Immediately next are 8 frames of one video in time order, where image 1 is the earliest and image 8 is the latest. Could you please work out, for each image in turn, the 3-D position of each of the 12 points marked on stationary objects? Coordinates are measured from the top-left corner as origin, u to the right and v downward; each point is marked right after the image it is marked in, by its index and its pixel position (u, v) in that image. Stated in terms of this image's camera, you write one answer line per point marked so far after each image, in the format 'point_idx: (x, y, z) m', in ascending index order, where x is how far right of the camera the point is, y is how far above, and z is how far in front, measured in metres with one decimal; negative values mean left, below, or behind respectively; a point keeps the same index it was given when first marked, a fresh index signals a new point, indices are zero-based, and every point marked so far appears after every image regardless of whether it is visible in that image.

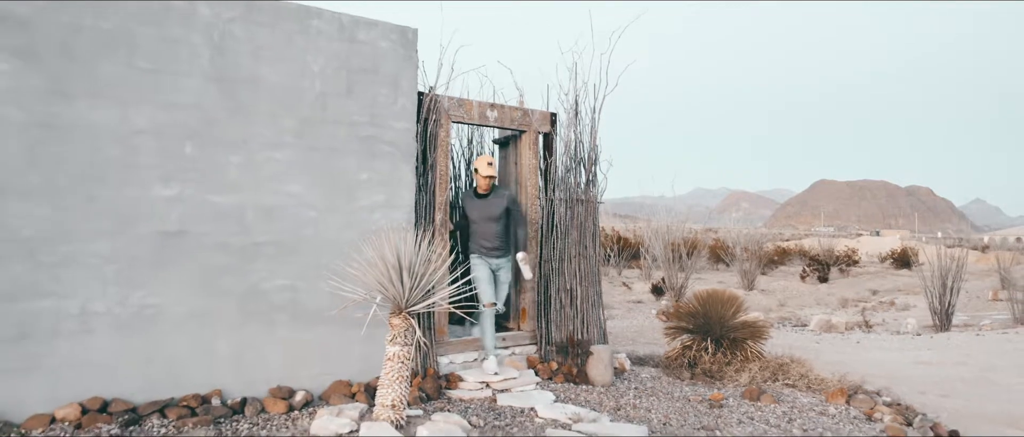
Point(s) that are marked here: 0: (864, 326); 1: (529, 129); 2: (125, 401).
0: (+3.1, -1.0, +10.7) m
1: (+0.1, +0.4, +5.1) m
2: (-1.1, -0.5, +3.5) m
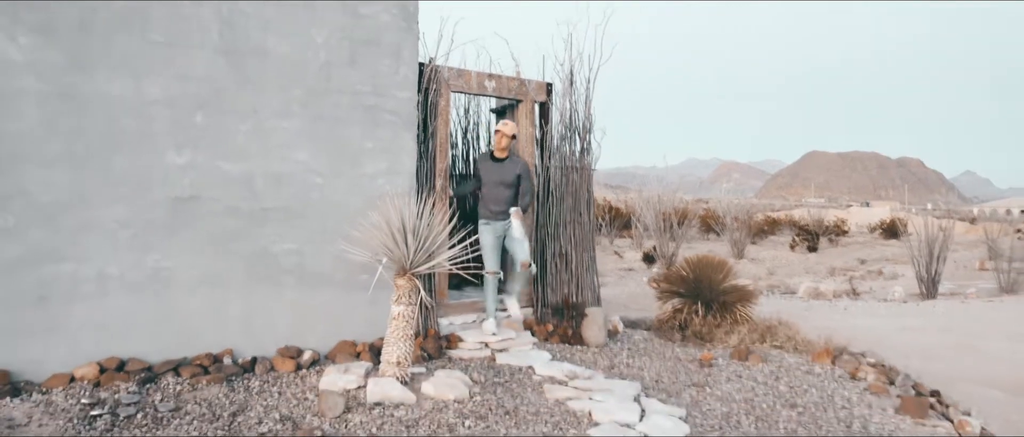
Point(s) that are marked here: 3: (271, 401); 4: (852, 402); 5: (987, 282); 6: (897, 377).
0: (+3.1, -0.7, +10.9) m
1: (+0.1, +0.5, +5.2) m
2: (-1.1, -0.4, +3.6) m
3: (-0.7, -0.5, +3.4) m
4: (+1.1, -0.6, +4.0) m
5: (+5.0, -0.7, +12.8) m
6: (+1.5, -0.6, +4.7) m
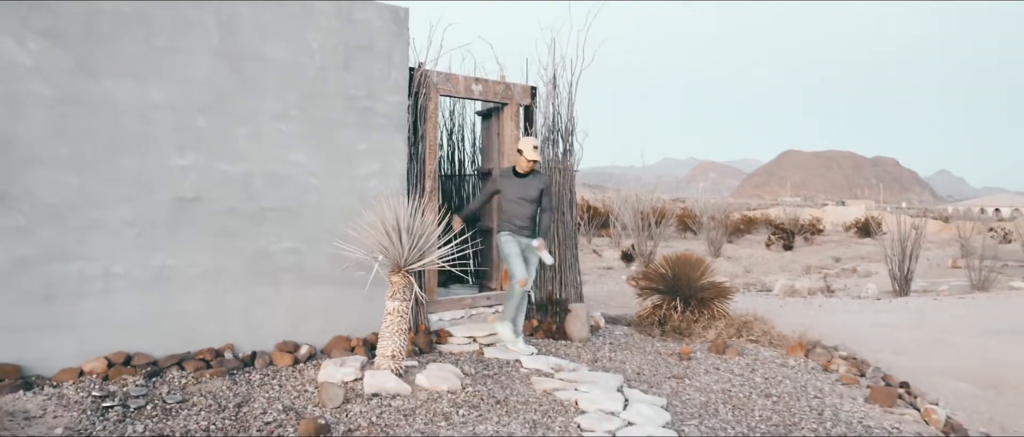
0: (+2.9, -0.7, +11.2) m
1: (0.0, +0.5, +5.4) m
2: (-1.2, -0.4, +3.8) m
3: (-0.7, -0.5, +3.6) m
4: (+1.1, -0.6, +4.3) m
5: (+4.8, -0.7, +13.1) m
6: (+1.4, -0.6, +4.9) m
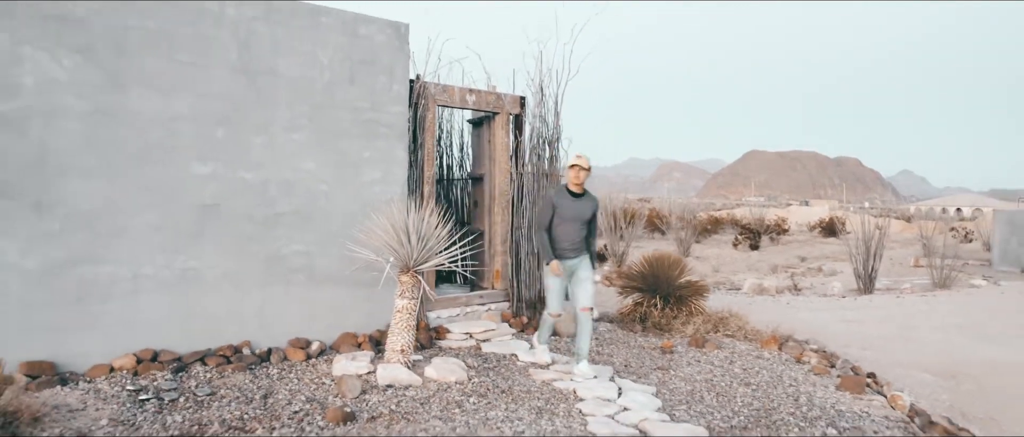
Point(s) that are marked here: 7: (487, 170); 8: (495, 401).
0: (+2.7, -0.7, +11.6) m
1: (0.0, +0.5, +5.7) m
2: (-1.1, -0.4, +4.1) m
3: (-0.7, -0.5, +3.9) m
4: (+1.1, -0.6, +4.6) m
5: (+4.6, -0.7, +13.5) m
6: (+1.4, -0.6, +5.3) m
7: (-0.1, +0.2, +5.8) m
8: (-0.1, -0.6, +3.7) m
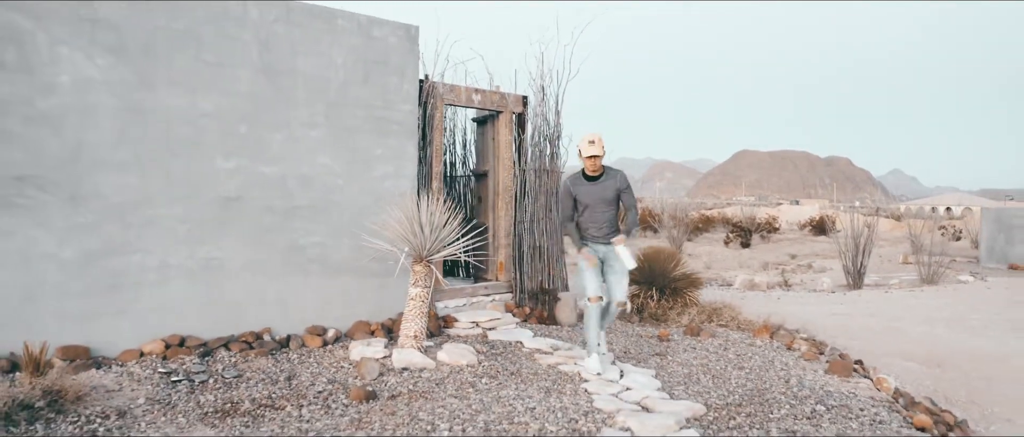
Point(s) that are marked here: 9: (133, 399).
0: (+2.7, -0.7, +11.8) m
1: (0.0, +0.5, +5.9) m
2: (-1.1, -0.4, +4.3) m
3: (-0.7, -0.5, +4.1) m
4: (+1.1, -0.6, +4.8) m
5: (+4.5, -0.6, +13.8) m
6: (+1.4, -0.6, +5.5) m
7: (-0.1, +0.3, +6.1) m
8: (0.0, -0.5, +3.9) m
9: (-1.1, -0.5, +3.5) m
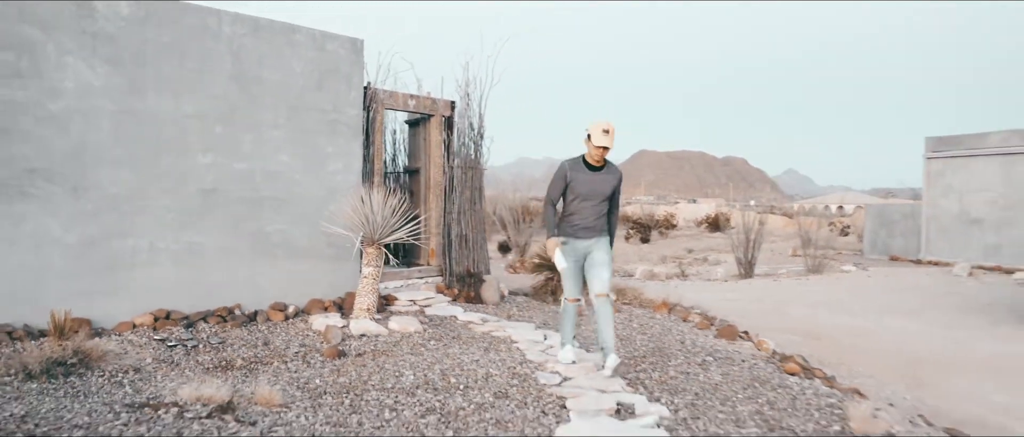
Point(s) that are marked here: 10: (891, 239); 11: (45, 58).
0: (+1.8, -0.6, +12.8) m
1: (-0.4, +0.6, +6.7) m
2: (-1.4, -0.4, +4.9) m
3: (-0.9, -0.5, +4.8) m
4: (+0.8, -0.5, +5.7) m
5: (+3.5, -0.6, +14.9) m
6: (+1.1, -0.5, +6.4) m
7: (-0.5, +0.3, +6.8) m
8: (-0.2, -0.5, +4.6) m
9: (-1.3, -0.5, +4.2) m
10: (+4.6, -0.2, +14.6) m
11: (-1.7, +0.6, +4.4) m
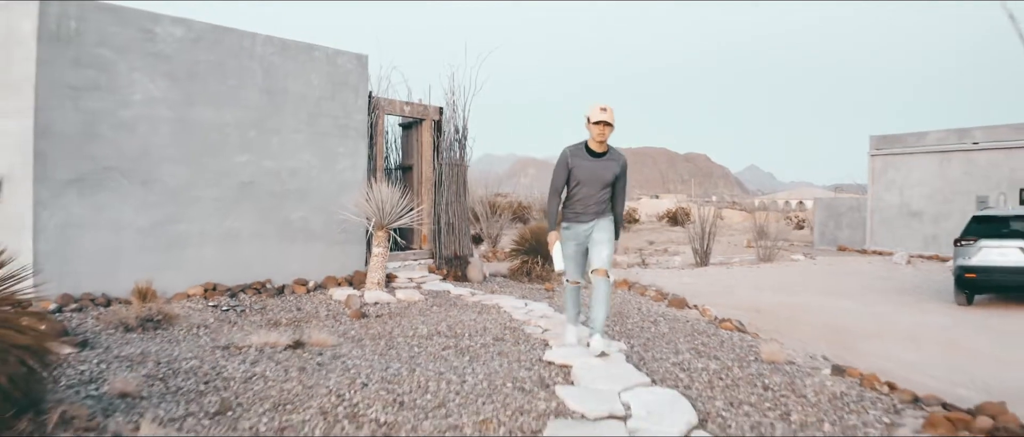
0: (+1.5, -0.5, +13.9) m
1: (-0.6, +0.6, +7.7) m
2: (-1.4, -0.3, +6.0) m
3: (-1.0, -0.4, +5.8) m
4: (+0.7, -0.5, +6.8) m
5: (+3.1, -0.5, +16.0) m
6: (+1.0, -0.5, +7.5) m
7: (-0.6, +0.4, +7.8) m
8: (-0.3, -0.4, +5.7) m
9: (-1.3, -0.4, +5.2) m
10: (+4.3, -0.1, +15.8) m
11: (-1.8, +0.7, +5.4) m
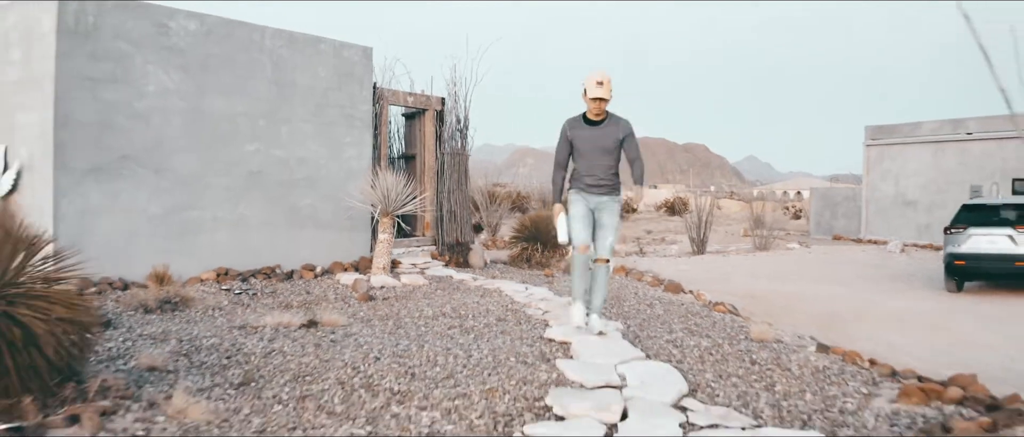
0: (+1.5, -0.4, +14.1) m
1: (-0.5, +0.7, +7.9) m
2: (-1.4, -0.3, +6.2) m
3: (-1.0, -0.3, +6.1) m
4: (+0.7, -0.4, +7.0) m
5: (+3.1, -0.3, +16.2) m
6: (+1.0, -0.4, +7.7) m
7: (-0.6, +0.5, +8.0) m
8: (-0.3, -0.4, +5.9) m
9: (-1.3, -0.4, +5.4) m
10: (+4.3, 0.0, +16.0) m
11: (-1.8, +0.7, +5.6) m
